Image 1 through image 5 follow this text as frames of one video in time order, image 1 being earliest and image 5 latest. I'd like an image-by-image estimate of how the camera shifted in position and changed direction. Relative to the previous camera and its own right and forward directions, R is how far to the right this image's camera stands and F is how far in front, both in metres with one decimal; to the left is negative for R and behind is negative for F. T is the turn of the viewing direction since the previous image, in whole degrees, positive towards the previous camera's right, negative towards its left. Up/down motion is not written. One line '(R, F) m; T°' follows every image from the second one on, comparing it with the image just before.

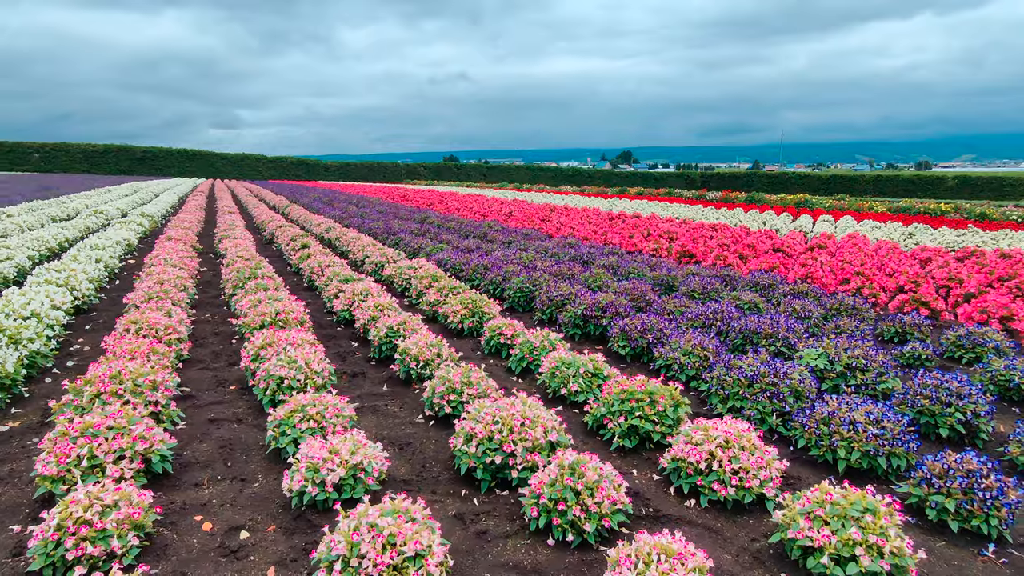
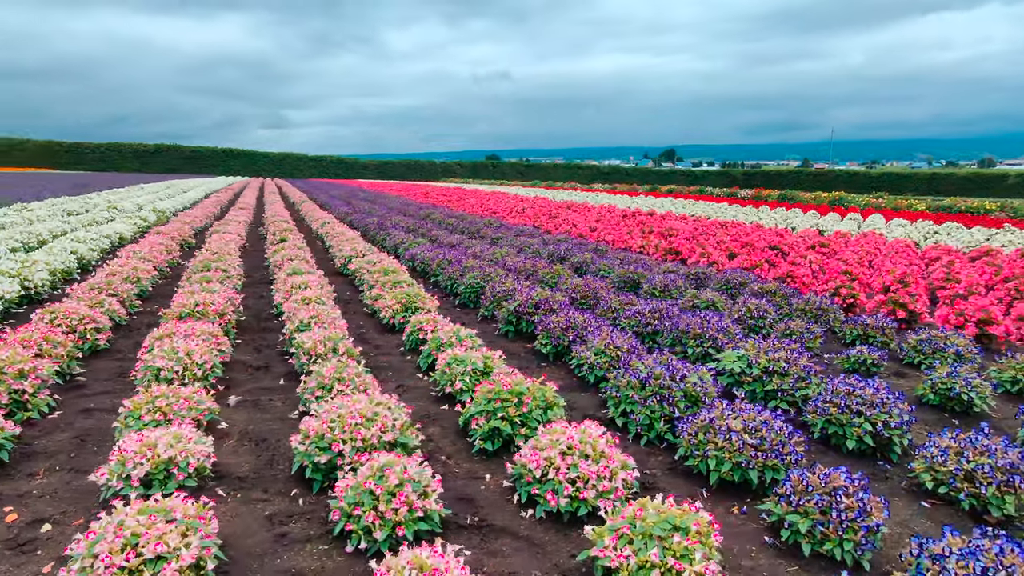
(+1.2, +0.3) m; -4°
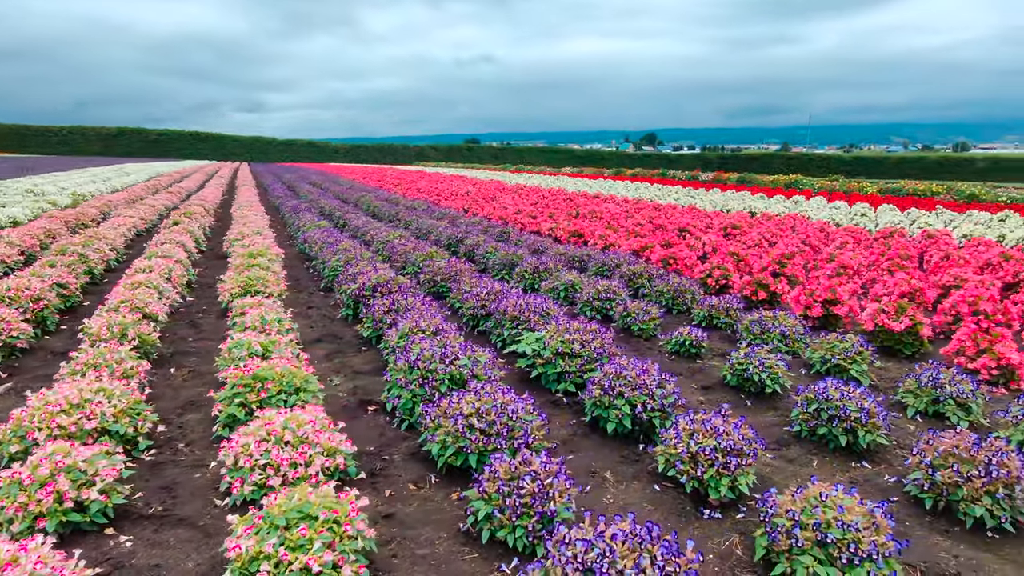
(+1.6, +0.1) m; +1°
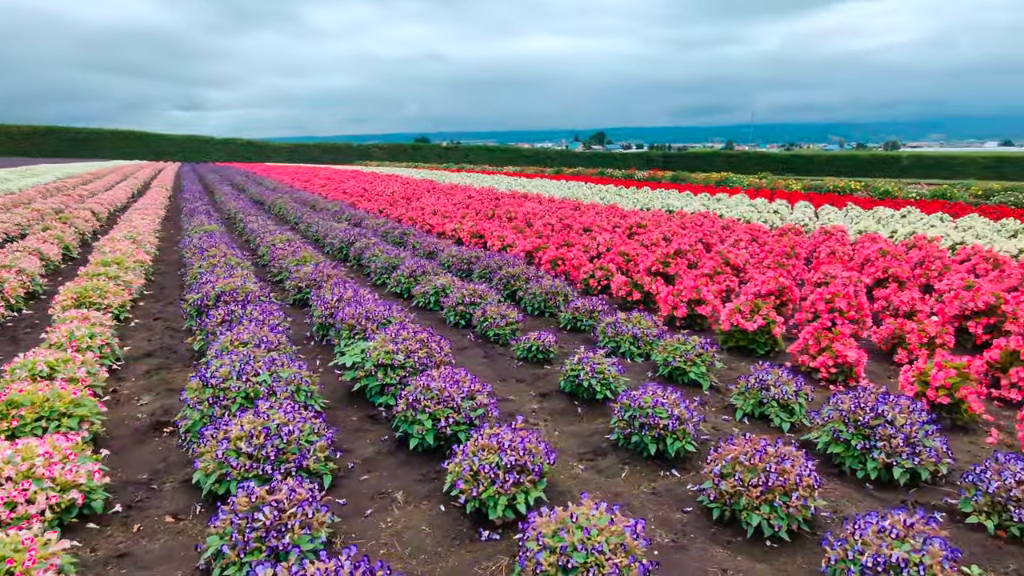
(+1.0, +0.2) m; +4°
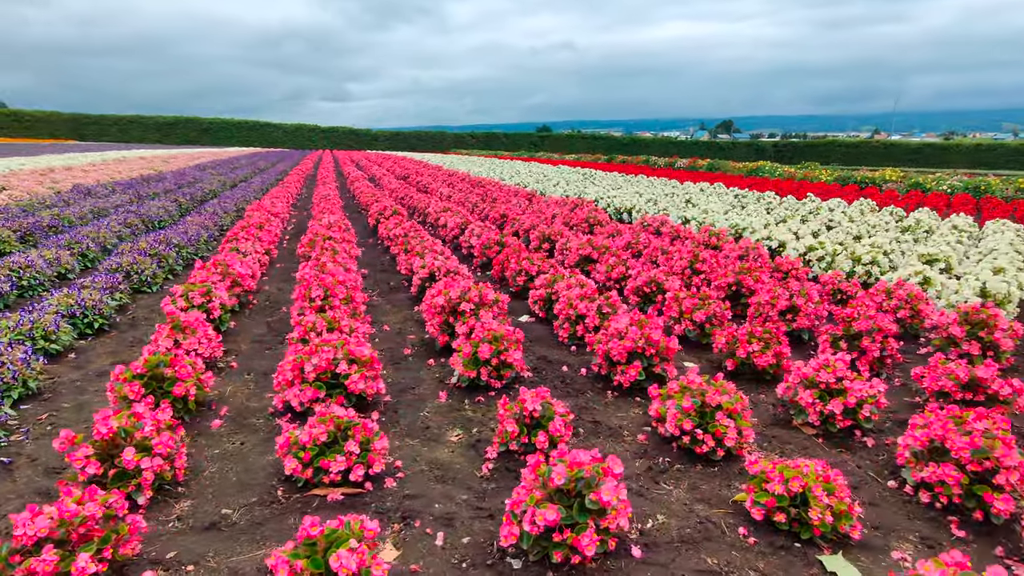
(+6.7, +1.2) m; -12°
